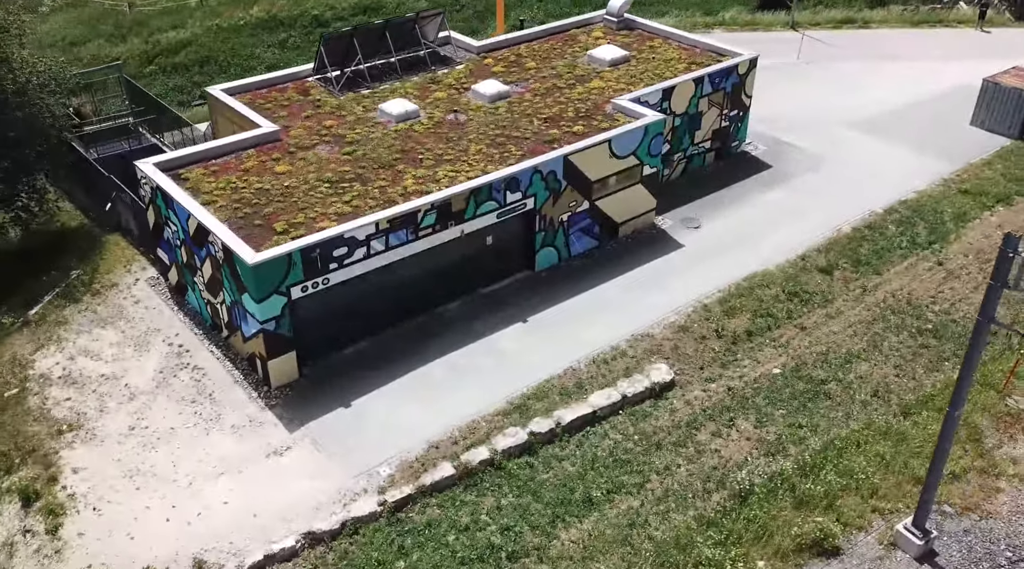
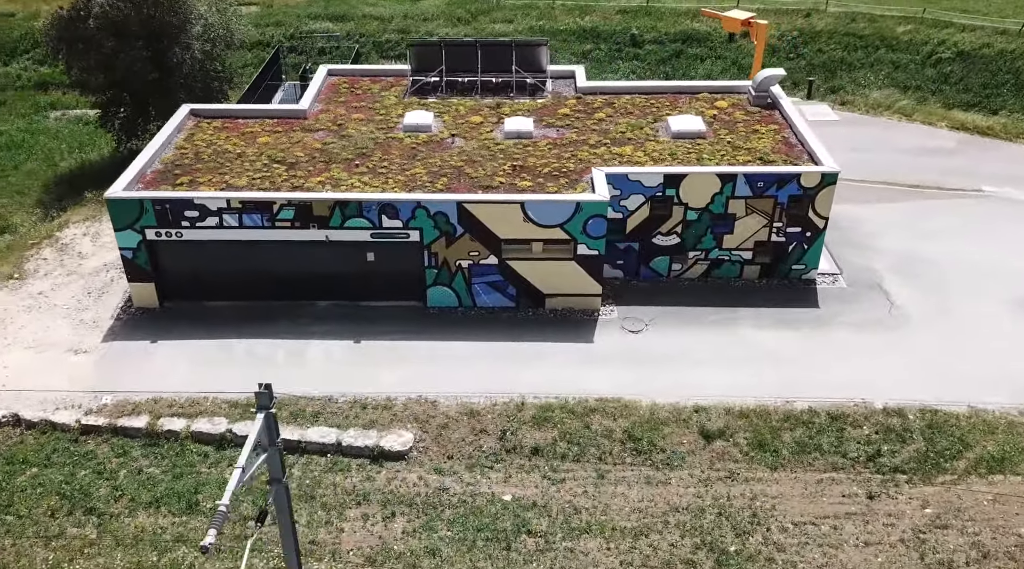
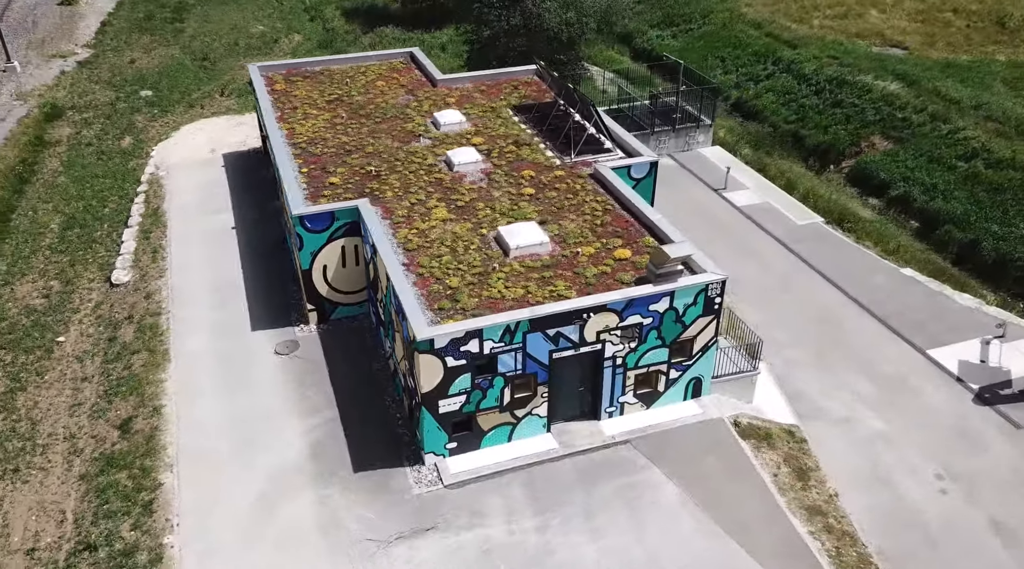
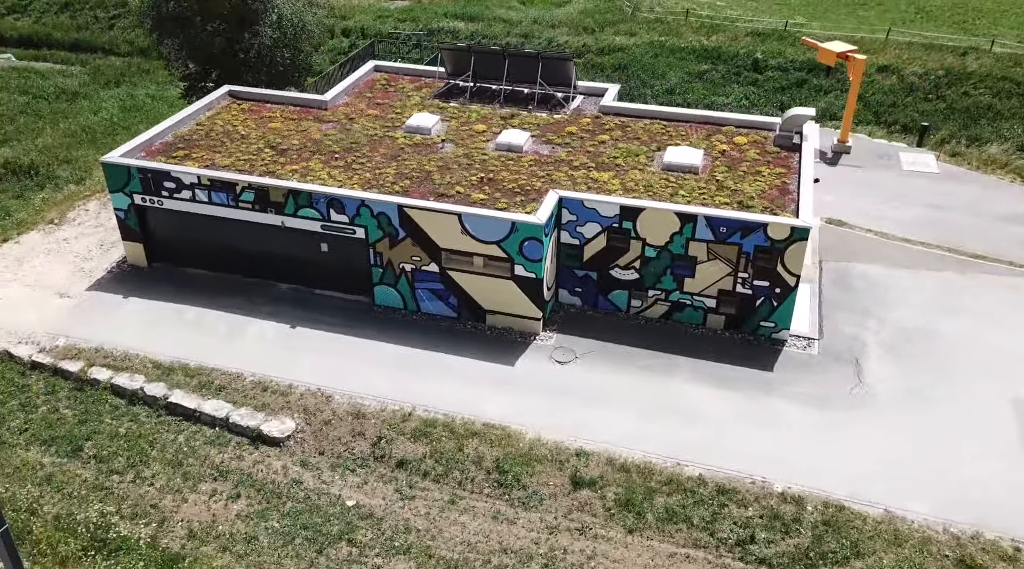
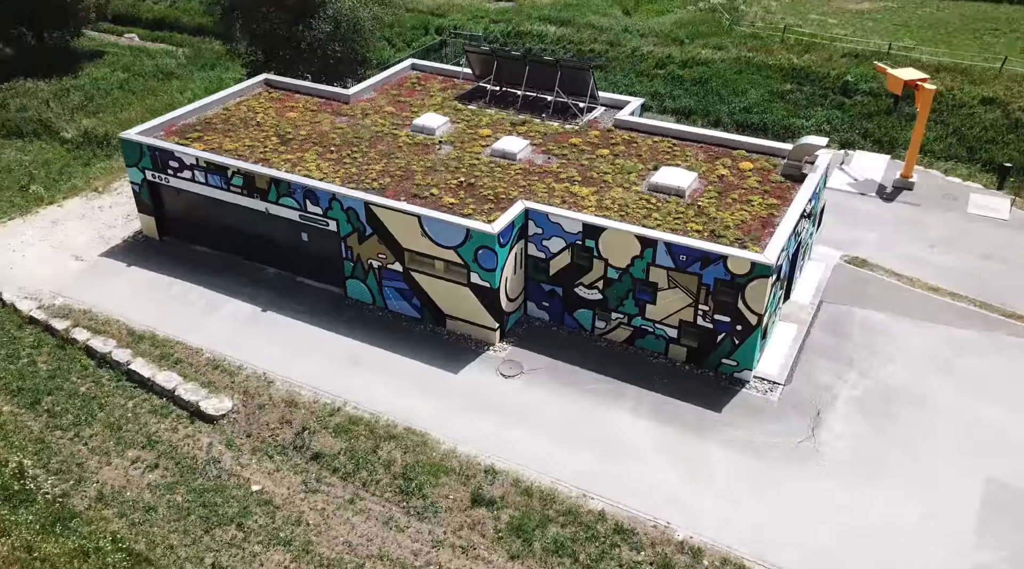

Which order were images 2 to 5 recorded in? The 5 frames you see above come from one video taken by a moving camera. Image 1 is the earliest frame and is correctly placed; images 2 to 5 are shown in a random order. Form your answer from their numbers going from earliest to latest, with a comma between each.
2, 4, 5, 3
